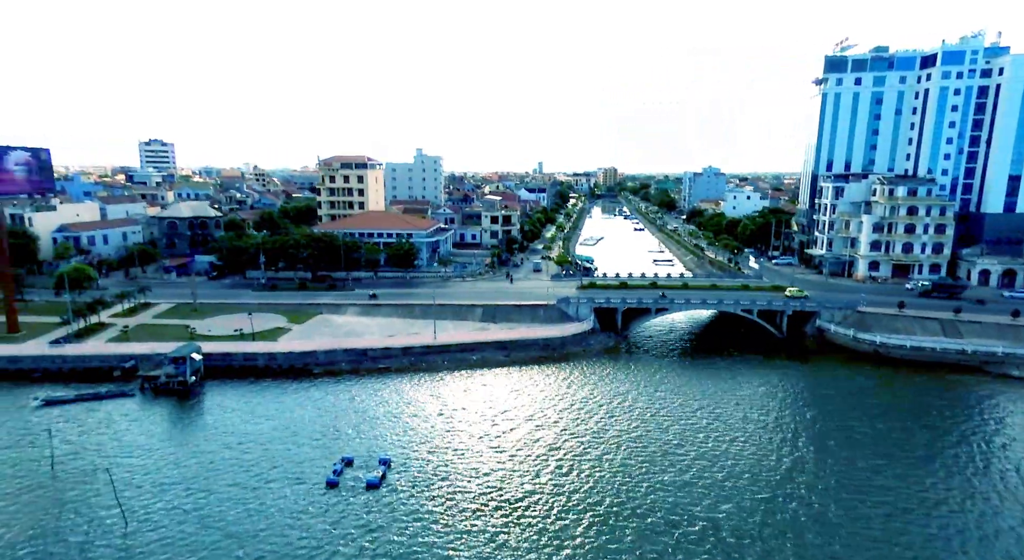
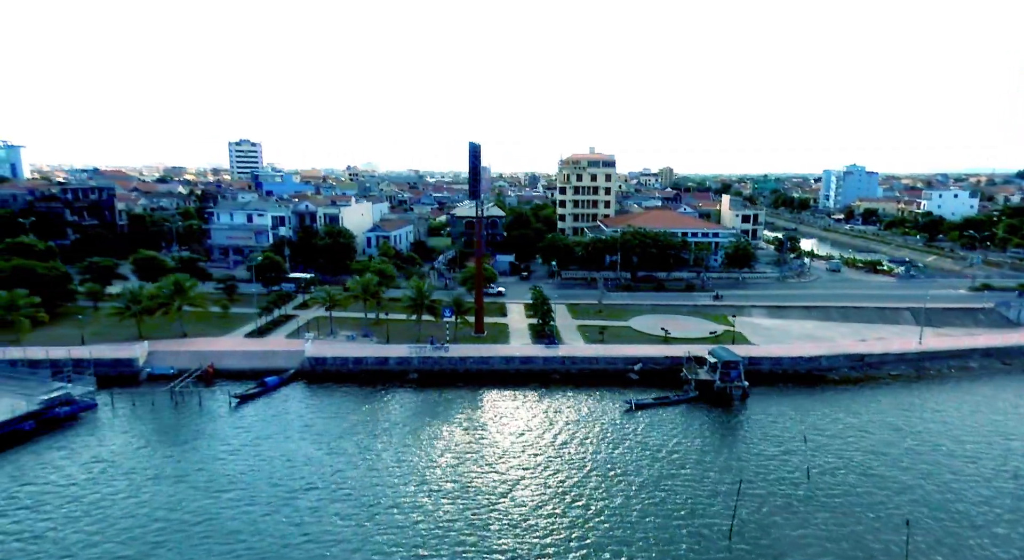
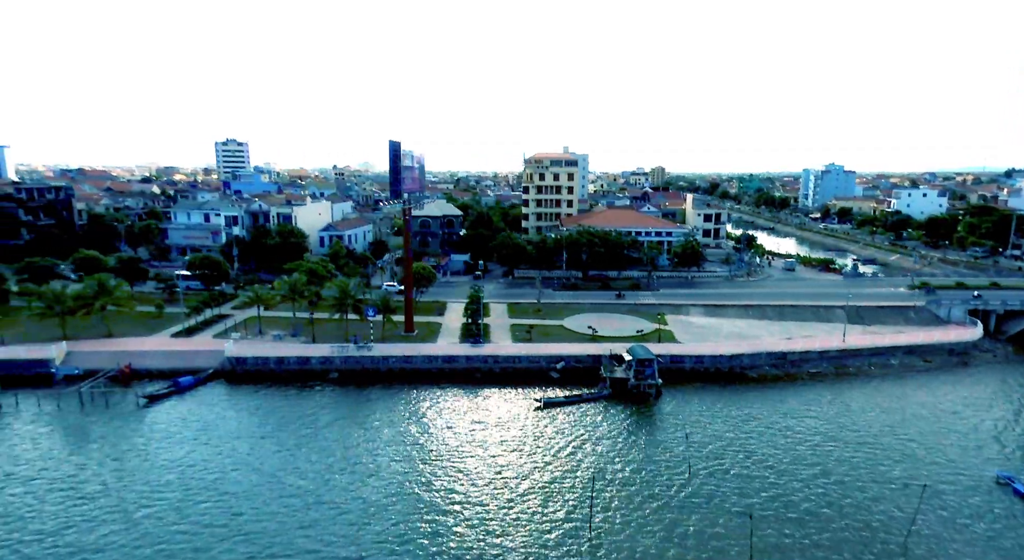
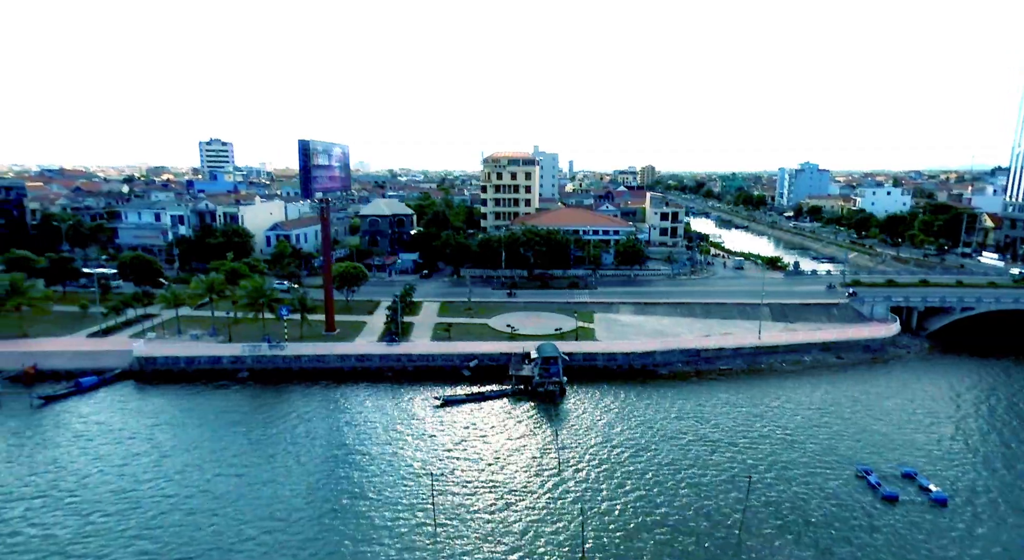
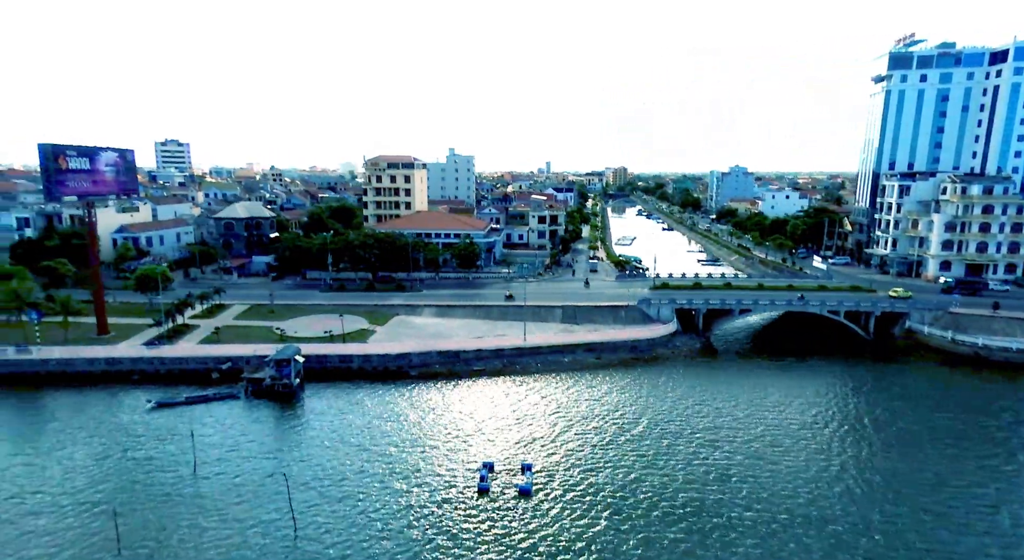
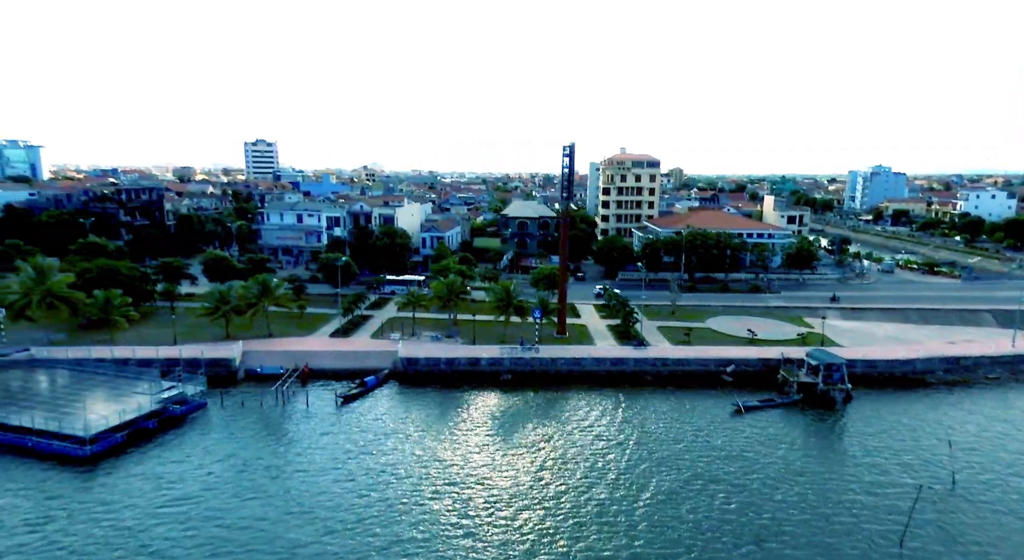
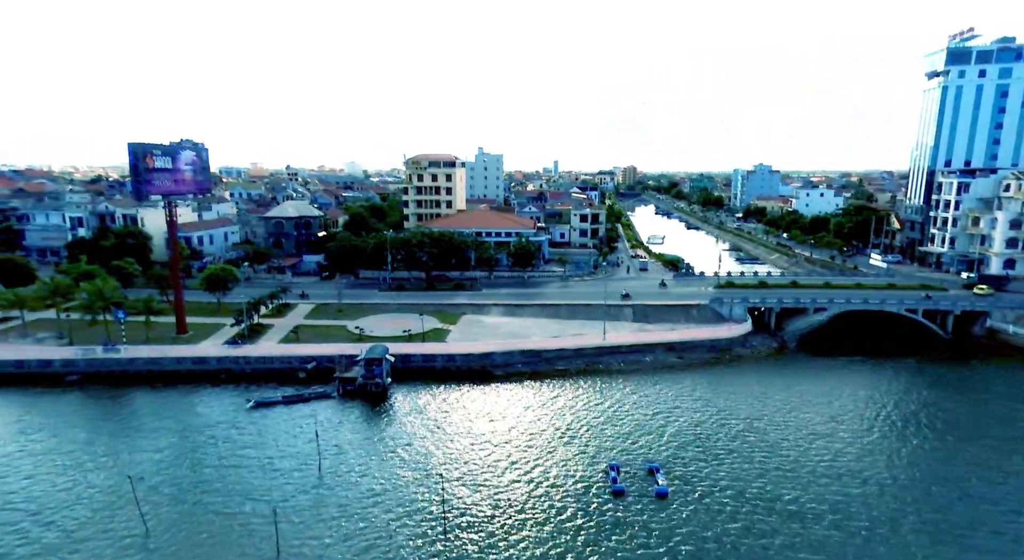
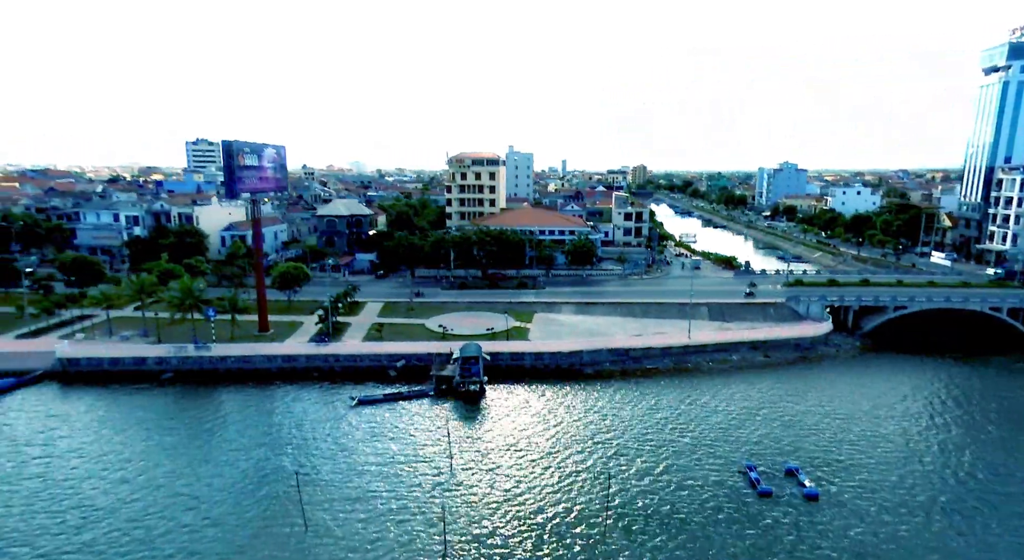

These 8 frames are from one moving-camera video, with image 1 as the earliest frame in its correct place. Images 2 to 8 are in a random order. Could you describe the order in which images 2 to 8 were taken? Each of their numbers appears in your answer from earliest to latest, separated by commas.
5, 7, 8, 4, 3, 2, 6
